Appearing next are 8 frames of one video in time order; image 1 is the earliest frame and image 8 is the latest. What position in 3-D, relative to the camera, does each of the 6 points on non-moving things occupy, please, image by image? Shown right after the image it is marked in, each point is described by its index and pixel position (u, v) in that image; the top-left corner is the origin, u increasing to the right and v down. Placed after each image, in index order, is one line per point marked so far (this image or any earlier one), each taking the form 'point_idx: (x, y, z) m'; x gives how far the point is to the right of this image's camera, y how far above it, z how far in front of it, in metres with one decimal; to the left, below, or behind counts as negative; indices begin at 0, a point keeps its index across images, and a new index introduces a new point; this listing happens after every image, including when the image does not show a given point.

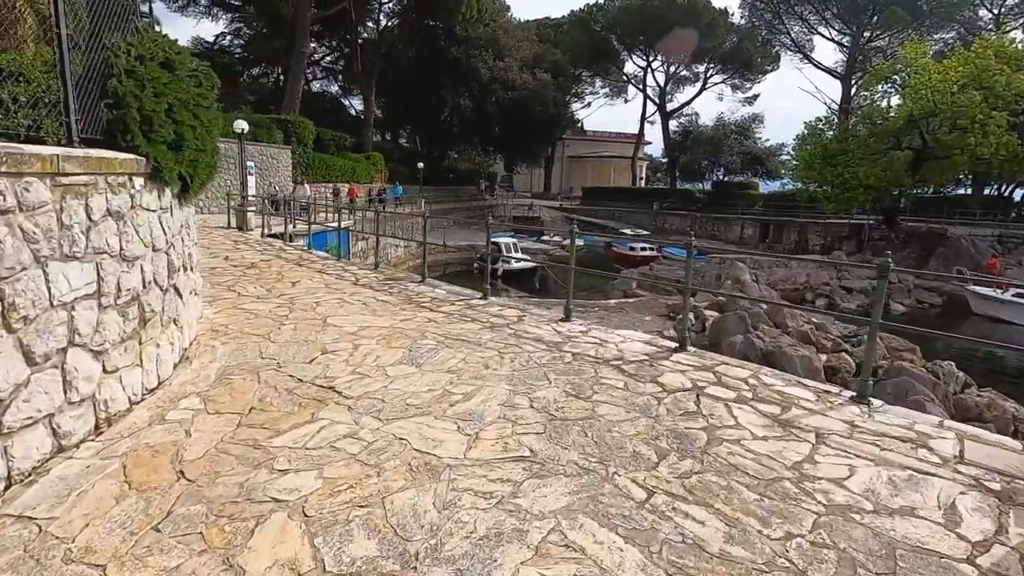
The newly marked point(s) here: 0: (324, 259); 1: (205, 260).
0: (-3.2, +0.5, +9.3) m
1: (-4.7, +0.4, +8.4) m
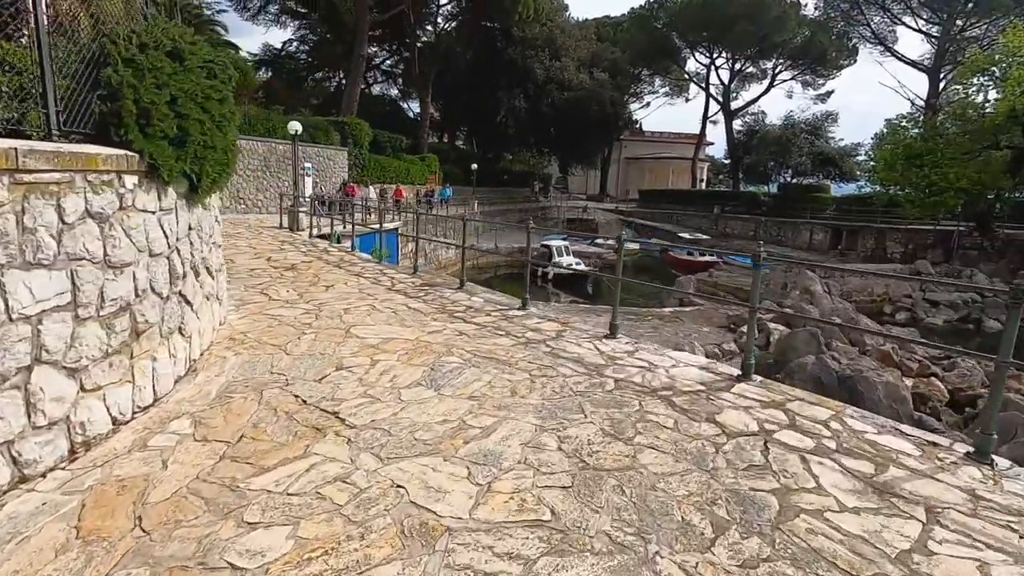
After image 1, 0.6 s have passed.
0: (-2.4, +0.5, +9.1) m
1: (-4.0, +0.4, +8.3) m
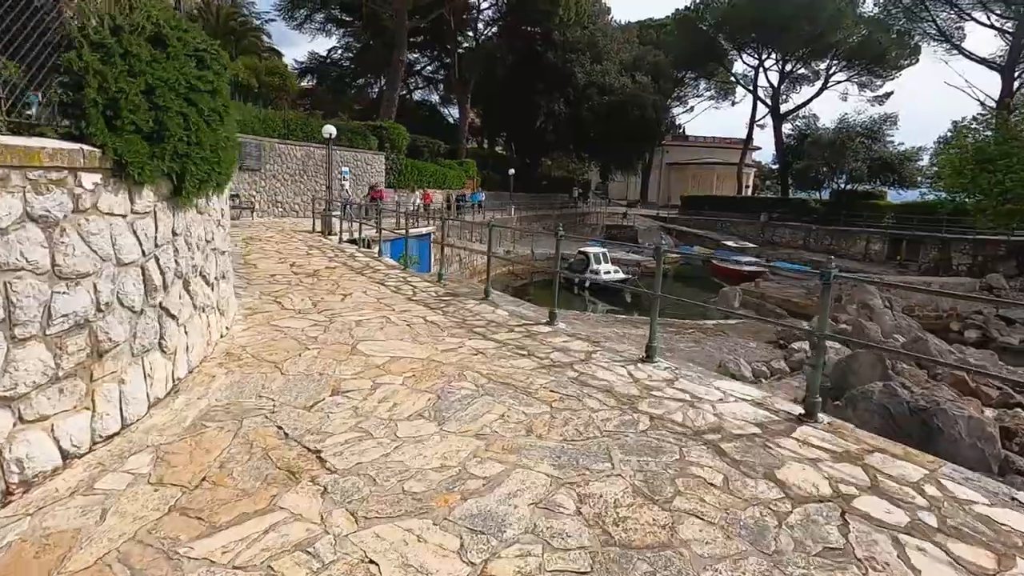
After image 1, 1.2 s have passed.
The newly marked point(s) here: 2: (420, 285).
0: (-1.9, +0.3, +8.8) m
1: (-3.6, +0.3, +8.1) m
2: (-1.2, 0.0, +7.2) m
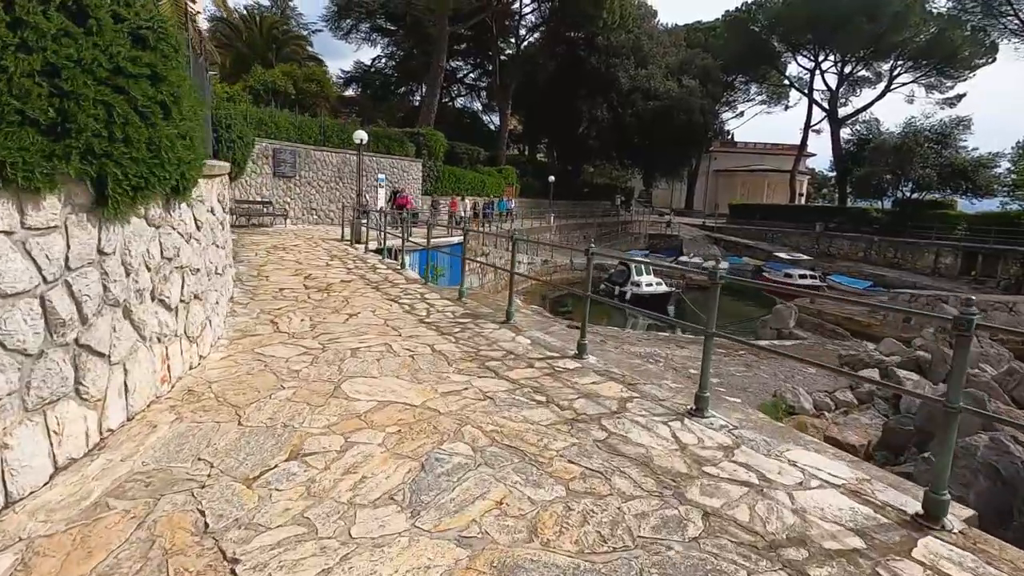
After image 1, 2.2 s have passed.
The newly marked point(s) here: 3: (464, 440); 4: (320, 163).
0: (-1.5, +0.1, +8.1) m
1: (-3.2, +0.1, +7.6) m
2: (-0.9, -0.2, +6.5) m
3: (-0.3, -0.8, +2.9) m
4: (-6.4, +4.1, +17.9) m
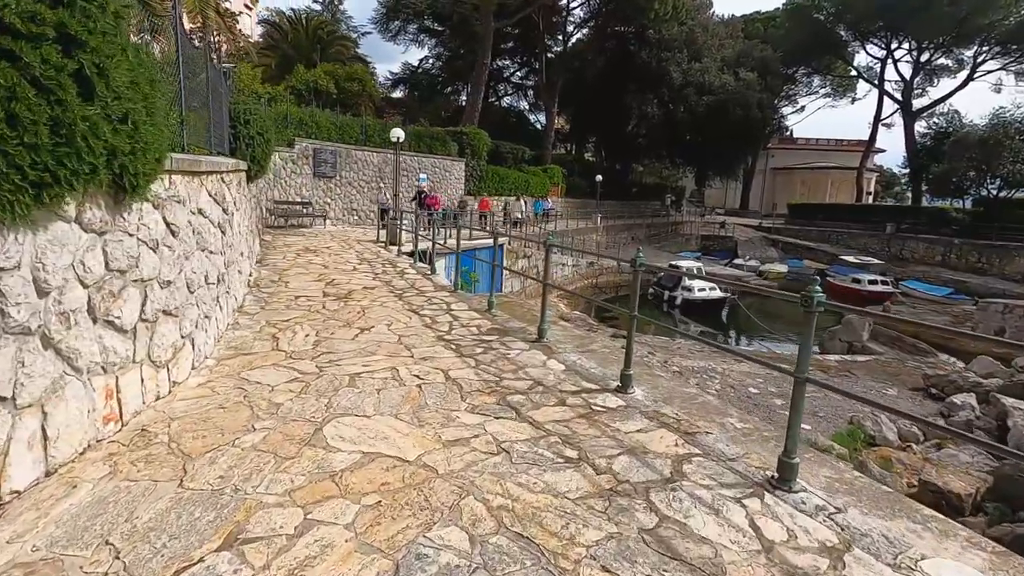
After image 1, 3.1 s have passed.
0: (-1.0, 0.0, +7.5) m
1: (-2.7, 0.0, +7.1) m
2: (-0.5, -0.3, +5.8) m
3: (-0.2, -0.9, +2.1) m
4: (-5.0, +4.1, +17.6) m
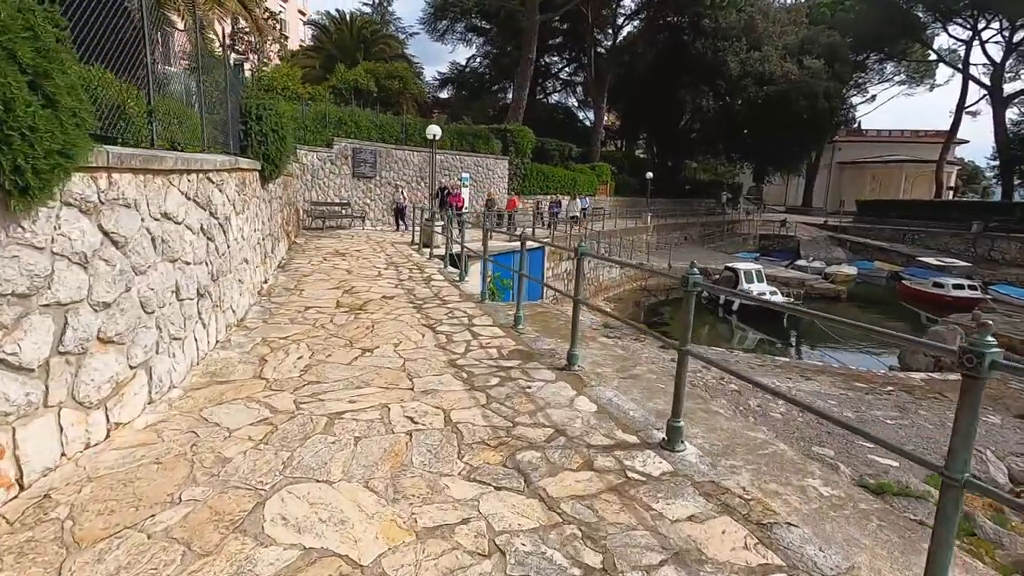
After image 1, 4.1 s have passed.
0: (-0.5, -0.1, +6.8) m
1: (-2.3, -0.1, +6.5) m
2: (-0.2, -0.4, +5.1) m
3: (-0.3, -1.1, +1.4) m
4: (-3.6, +4.0, +17.2) m
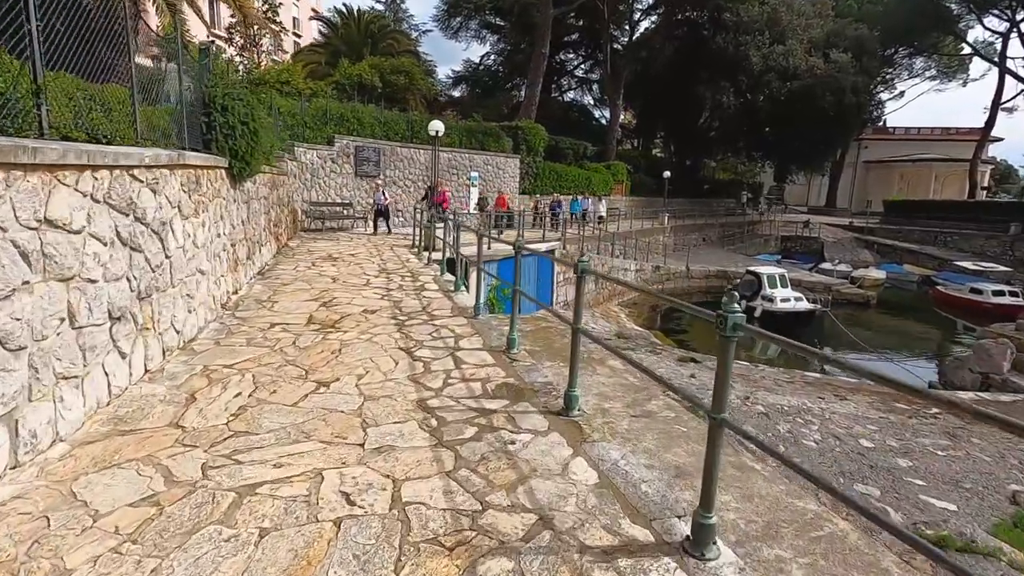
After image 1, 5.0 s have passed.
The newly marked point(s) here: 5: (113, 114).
0: (-0.6, -0.3, +6.0) m
1: (-2.3, -0.2, +5.8) m
2: (-0.3, -0.6, +4.3) m
3: (-0.4, -1.2, +0.6) m
4: (-3.3, +3.9, +16.5) m
5: (-2.9, +1.3, +3.9) m
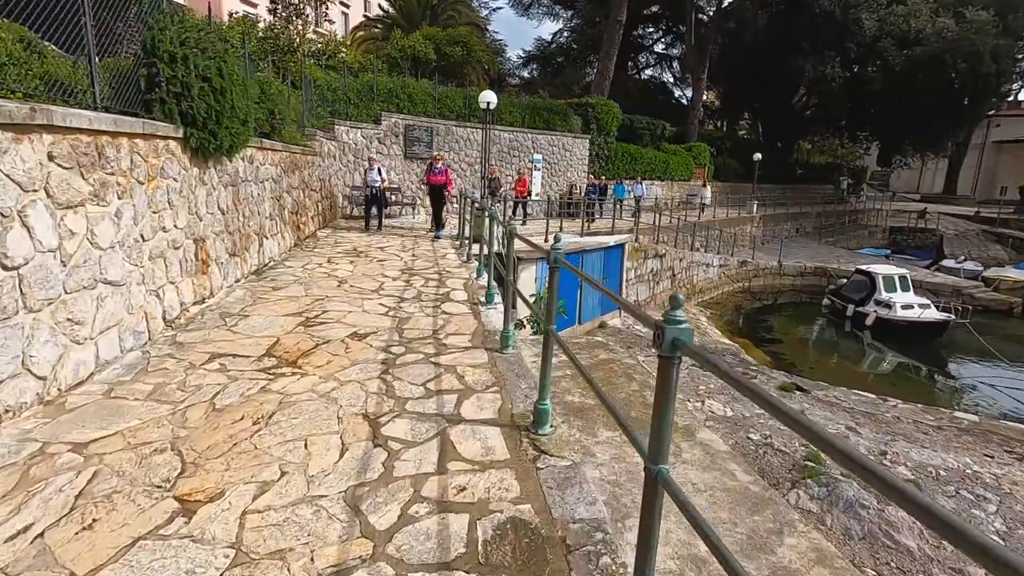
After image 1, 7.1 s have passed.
0: (-0.2, -0.4, +4.3) m
1: (-2.0, -0.3, +4.3) m
2: (-0.2, -0.8, +2.6) m
3: (-0.8, -1.5, -1.0) m
4: (-1.5, +4.1, +14.9) m
5: (-2.7, +1.1, +2.5) m
